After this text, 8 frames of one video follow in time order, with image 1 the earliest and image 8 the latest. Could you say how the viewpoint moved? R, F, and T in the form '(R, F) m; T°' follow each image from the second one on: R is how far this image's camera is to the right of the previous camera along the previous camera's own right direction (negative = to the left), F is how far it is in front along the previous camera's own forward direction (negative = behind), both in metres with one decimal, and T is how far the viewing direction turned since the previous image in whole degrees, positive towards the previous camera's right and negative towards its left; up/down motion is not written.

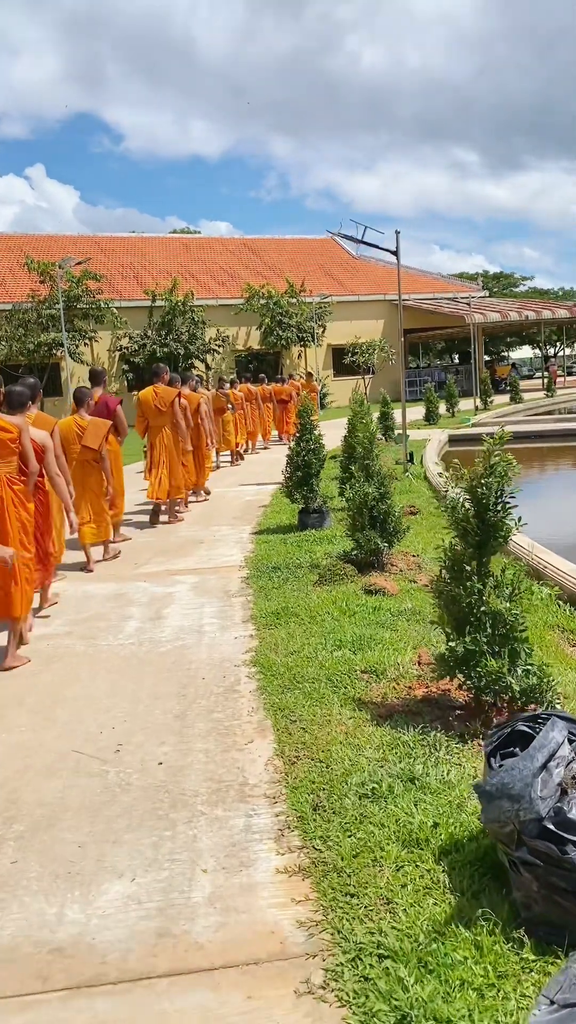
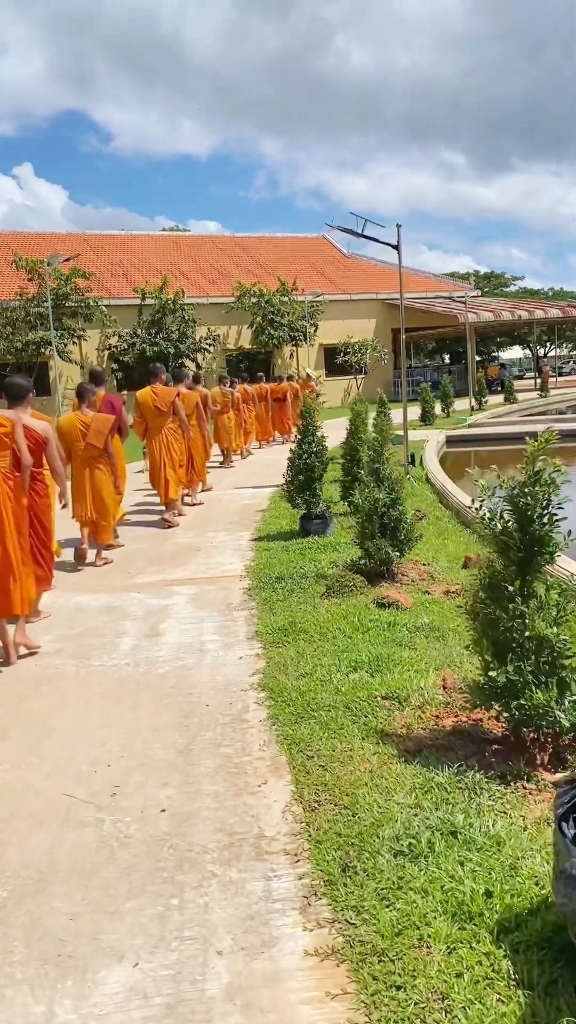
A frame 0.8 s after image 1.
(-0.1, +0.4) m; +1°
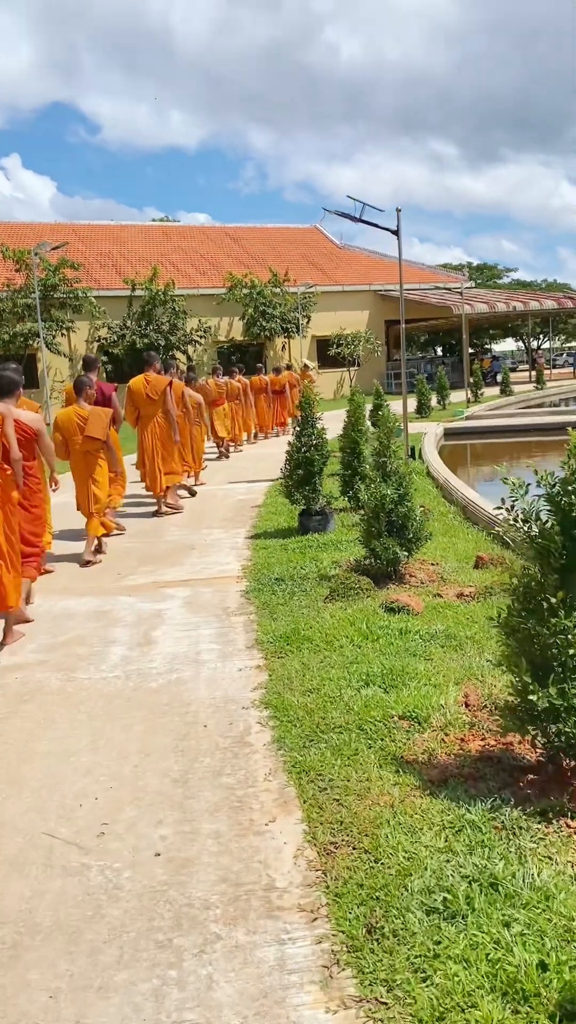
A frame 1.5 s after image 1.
(-0.1, +0.4) m; +1°
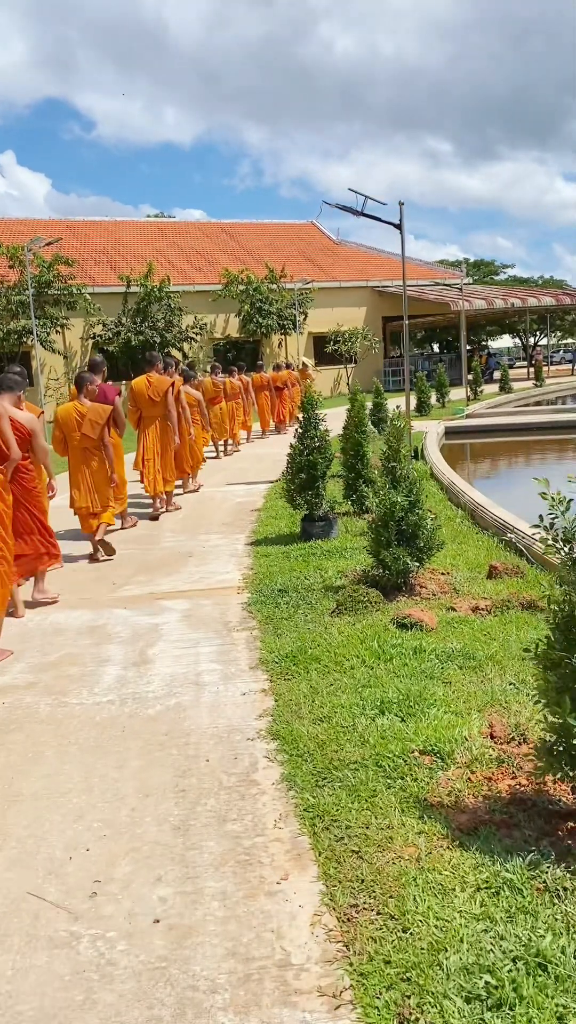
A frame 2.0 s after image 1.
(-0.1, +0.3) m; 0°
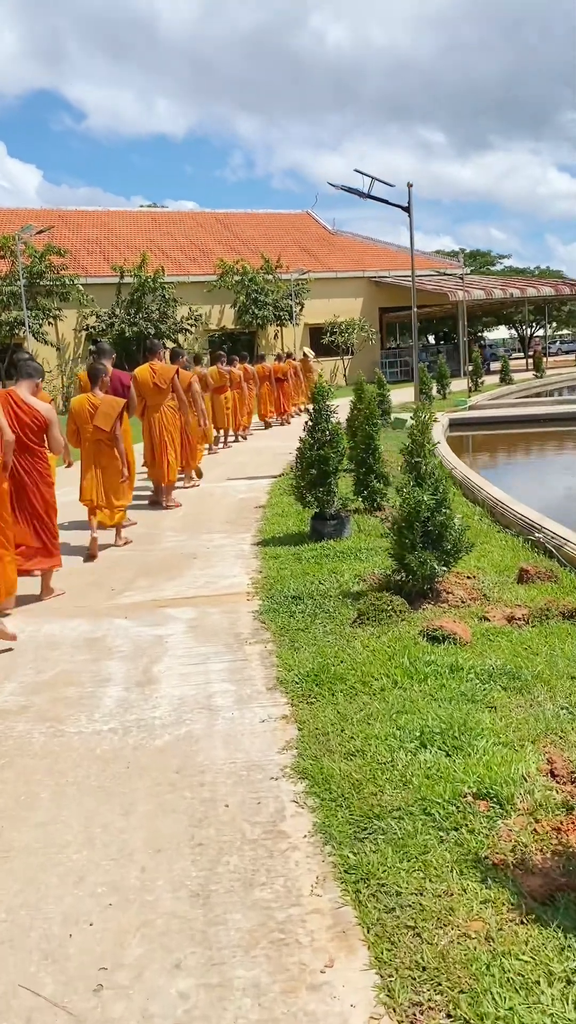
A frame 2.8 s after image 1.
(-0.1, +0.4) m; 0°
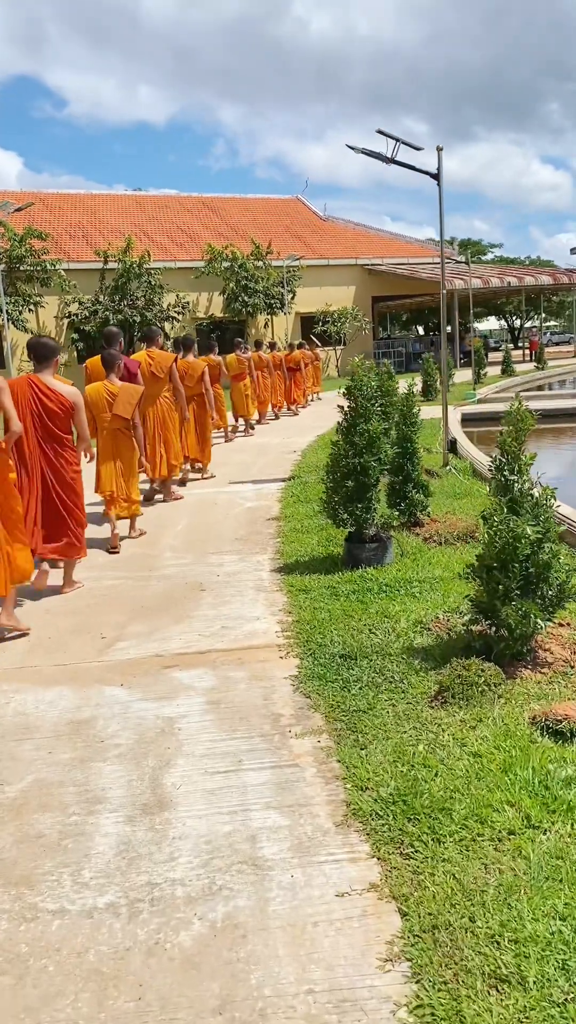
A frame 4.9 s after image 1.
(-0.3, +1.2) m; +1°
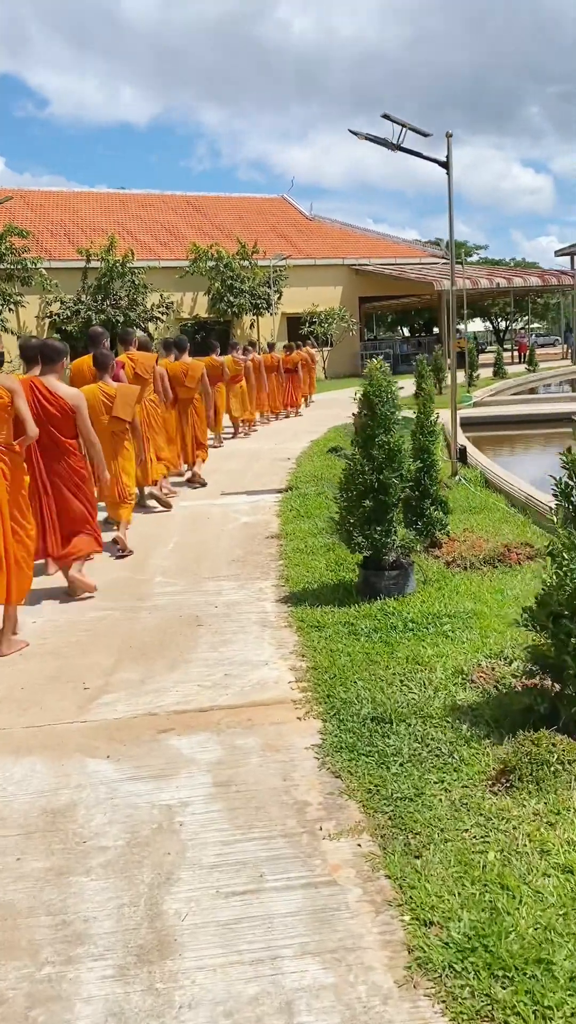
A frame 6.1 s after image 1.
(-0.1, +0.7) m; +1°
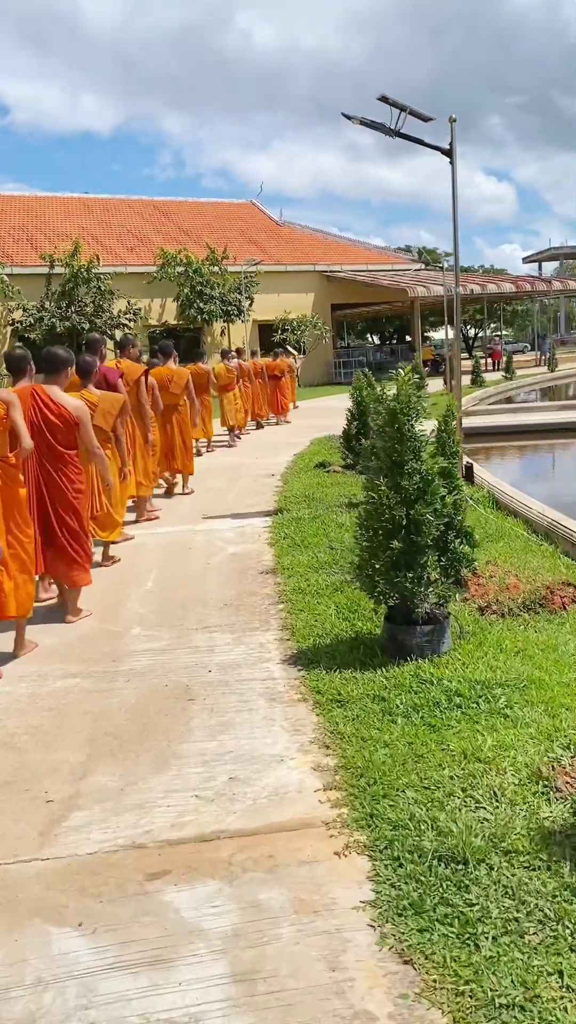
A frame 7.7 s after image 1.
(-0.2, +0.9) m; +2°
